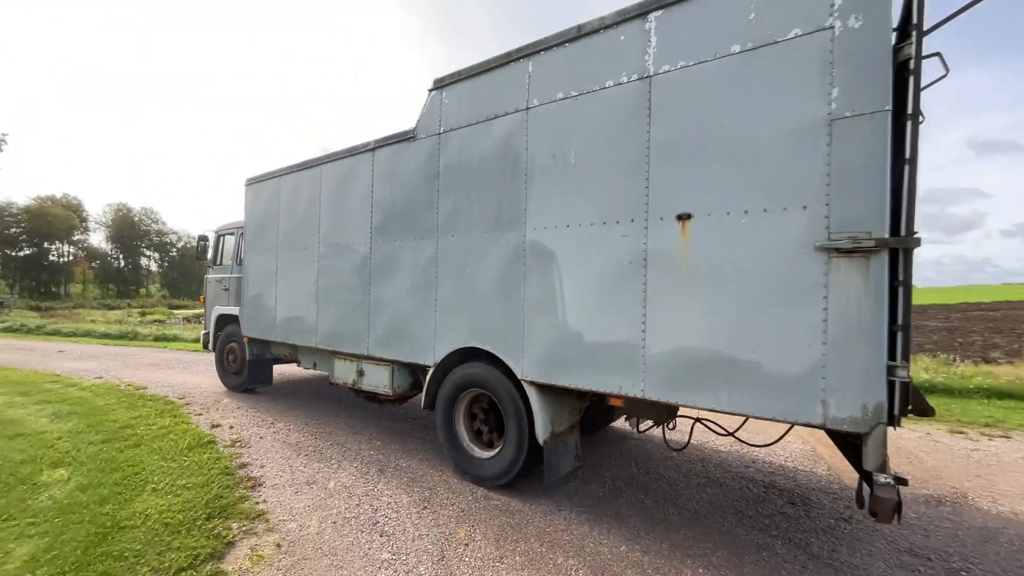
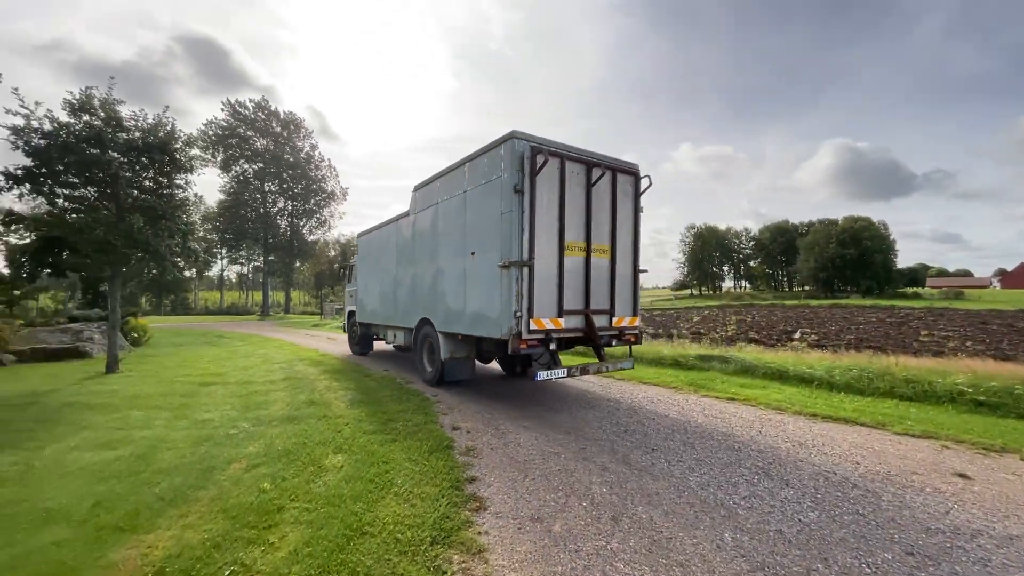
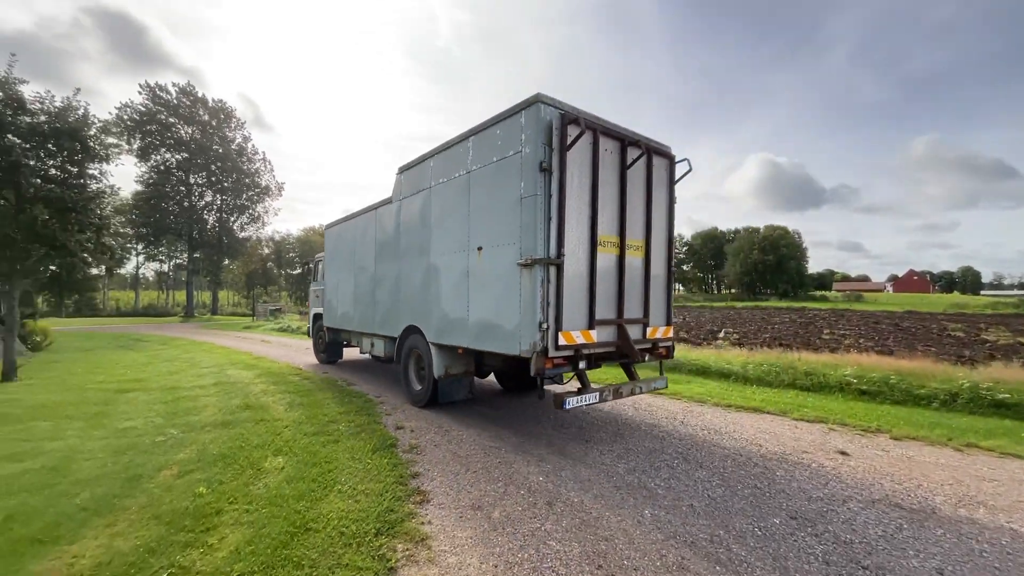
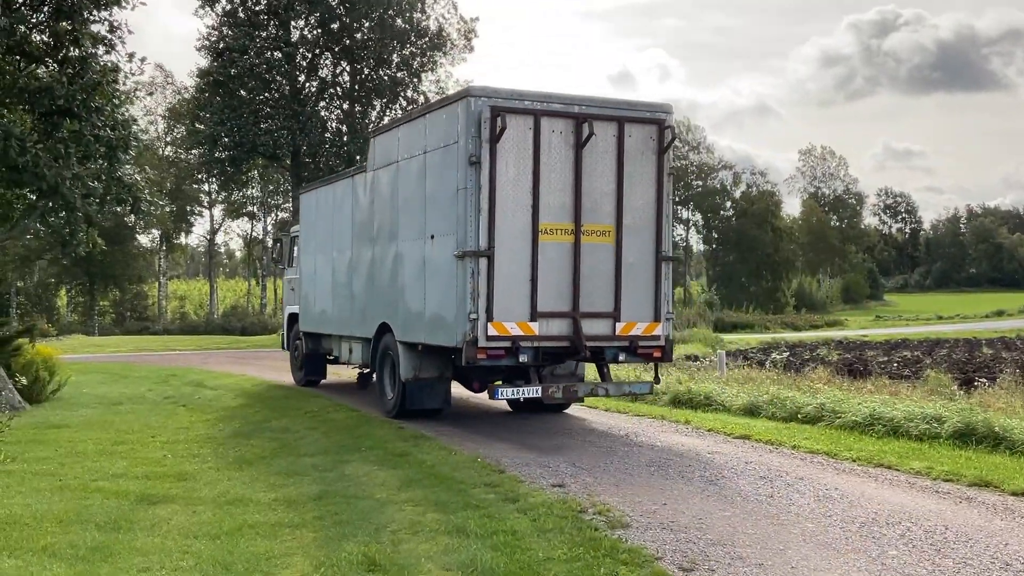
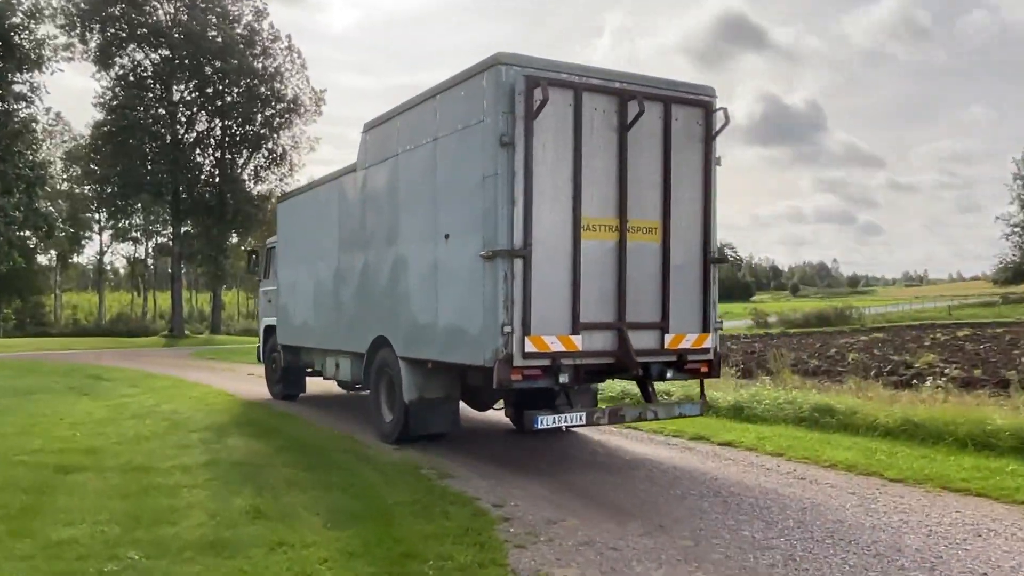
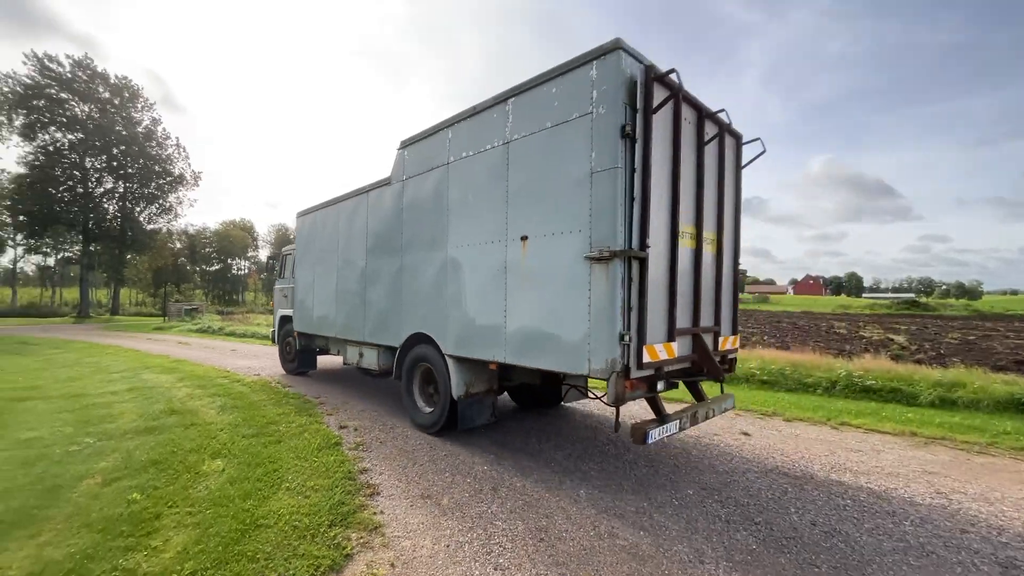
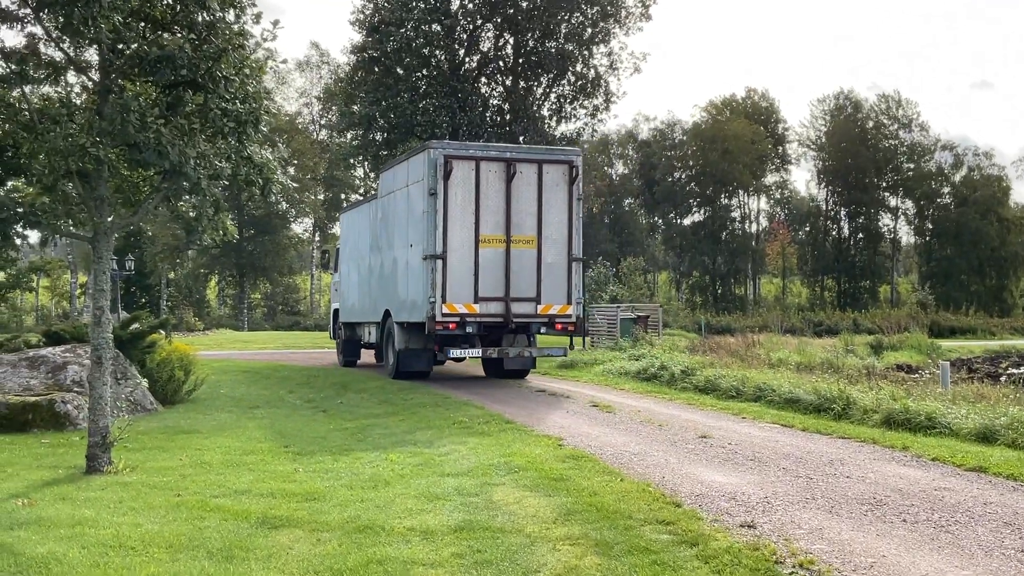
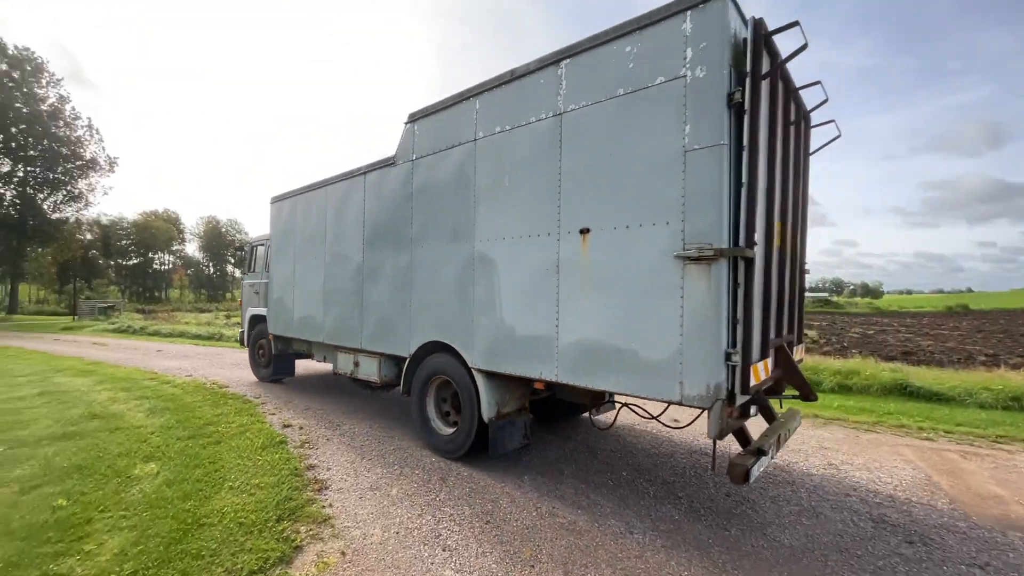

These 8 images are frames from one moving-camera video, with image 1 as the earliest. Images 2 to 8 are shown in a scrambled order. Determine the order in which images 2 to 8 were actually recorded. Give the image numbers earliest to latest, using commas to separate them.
8, 6, 3, 2, 5, 4, 7
